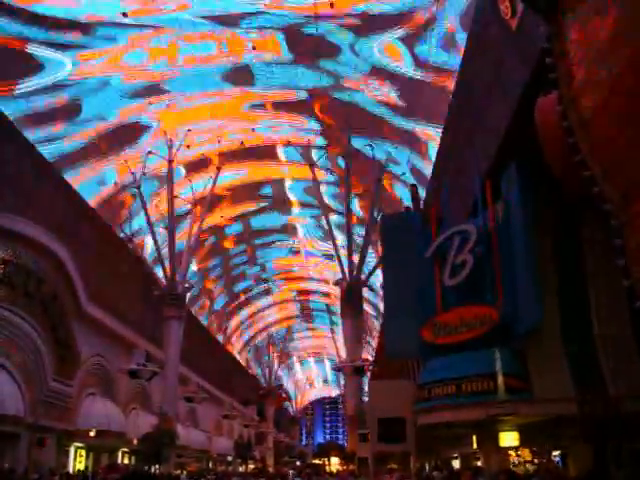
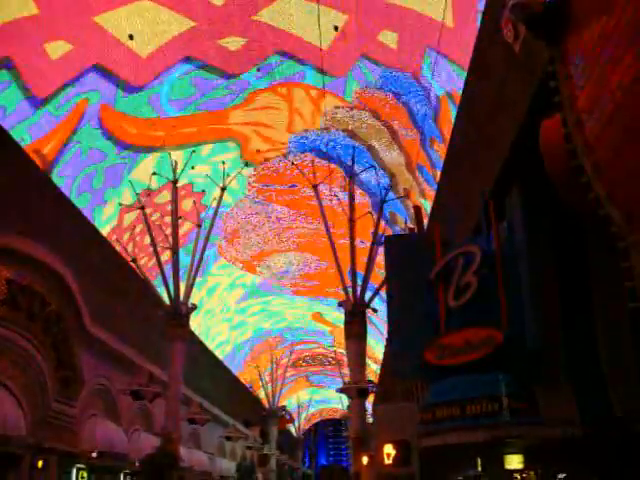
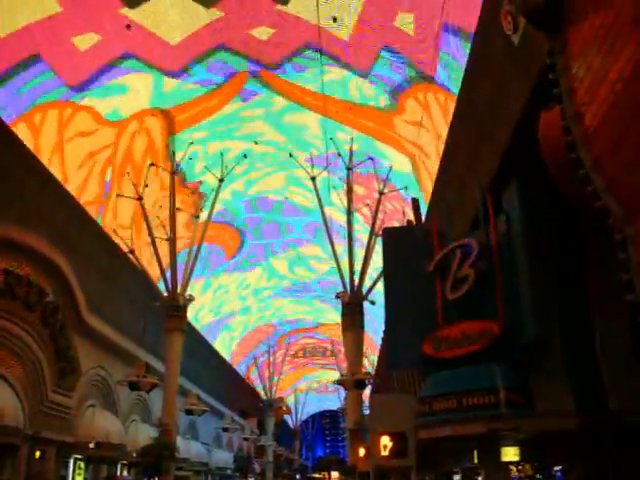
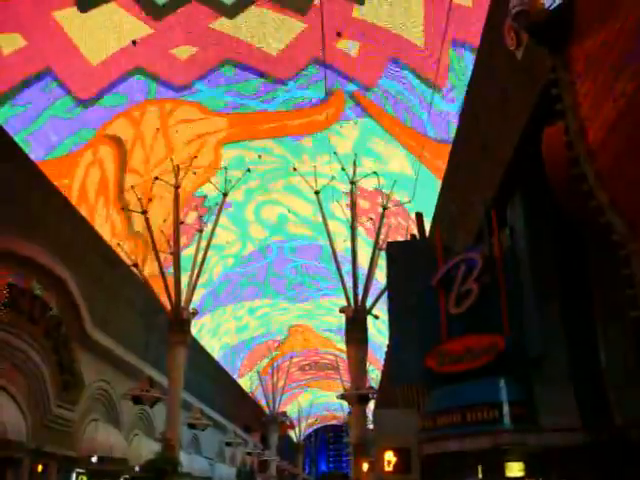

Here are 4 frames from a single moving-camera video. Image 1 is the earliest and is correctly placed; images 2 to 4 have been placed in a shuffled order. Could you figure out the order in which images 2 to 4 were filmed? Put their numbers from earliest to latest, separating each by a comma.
3, 4, 2
